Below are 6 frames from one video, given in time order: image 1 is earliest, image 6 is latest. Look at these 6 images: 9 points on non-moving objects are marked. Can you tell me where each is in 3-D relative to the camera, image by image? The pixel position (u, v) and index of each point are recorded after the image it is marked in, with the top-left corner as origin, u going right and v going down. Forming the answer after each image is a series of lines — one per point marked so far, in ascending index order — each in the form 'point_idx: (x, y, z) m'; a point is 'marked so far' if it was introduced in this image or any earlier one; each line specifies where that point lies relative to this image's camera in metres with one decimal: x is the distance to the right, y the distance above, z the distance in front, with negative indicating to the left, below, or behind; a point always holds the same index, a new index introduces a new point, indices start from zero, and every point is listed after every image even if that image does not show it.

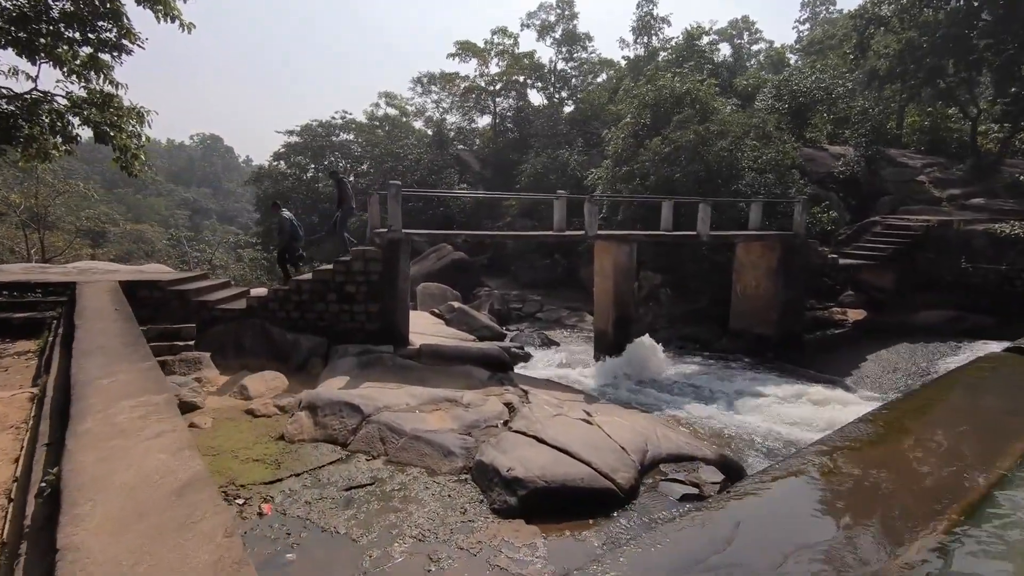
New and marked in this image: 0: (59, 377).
0: (-3.5, -0.7, +4.3) m
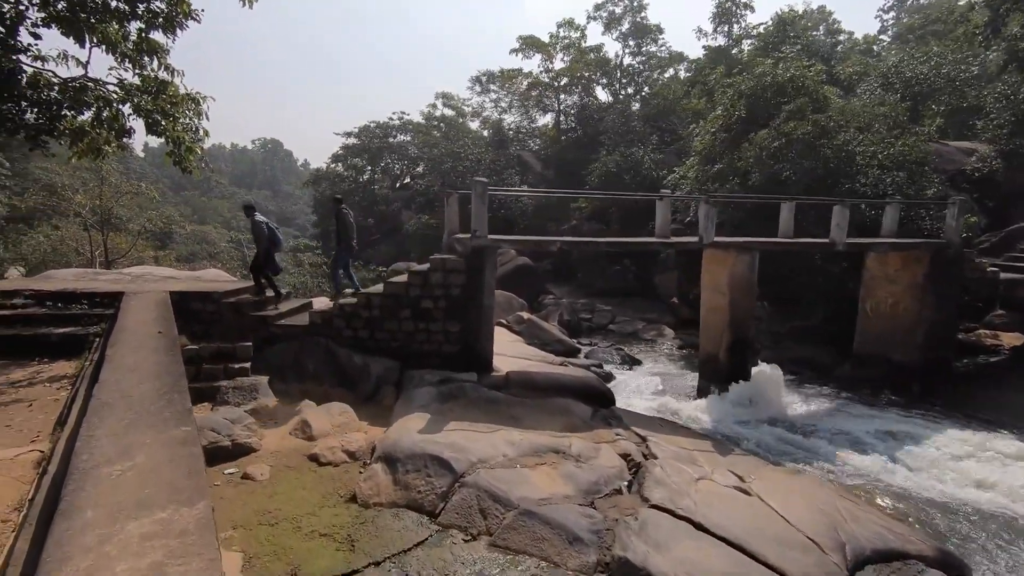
0: (-2.5, -0.9, +3.1) m
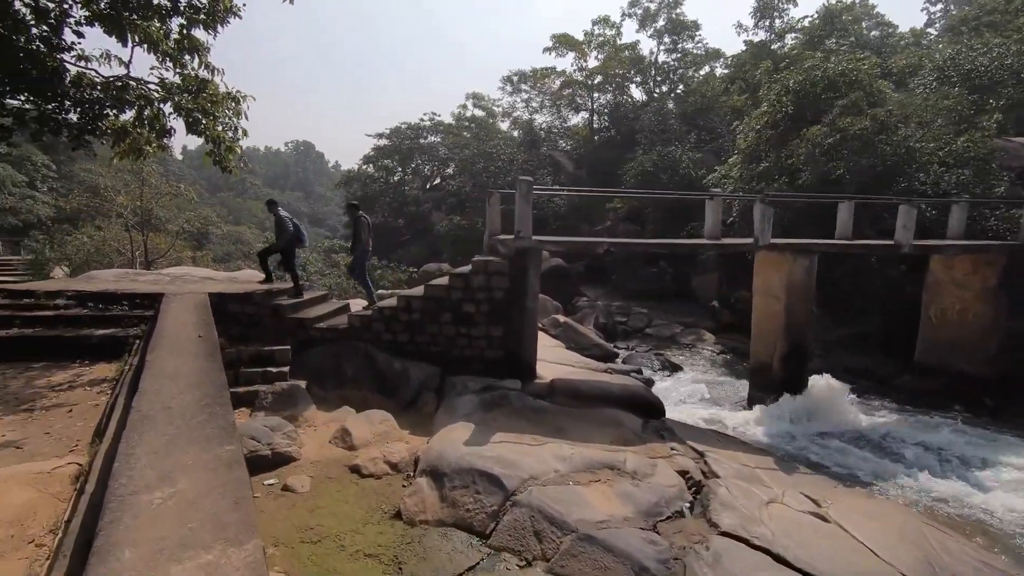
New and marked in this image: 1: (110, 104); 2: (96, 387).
0: (-2.1, -0.9, +2.9) m
1: (-4.8, +2.2, +6.7) m
2: (-4.0, -1.0, +5.3) m
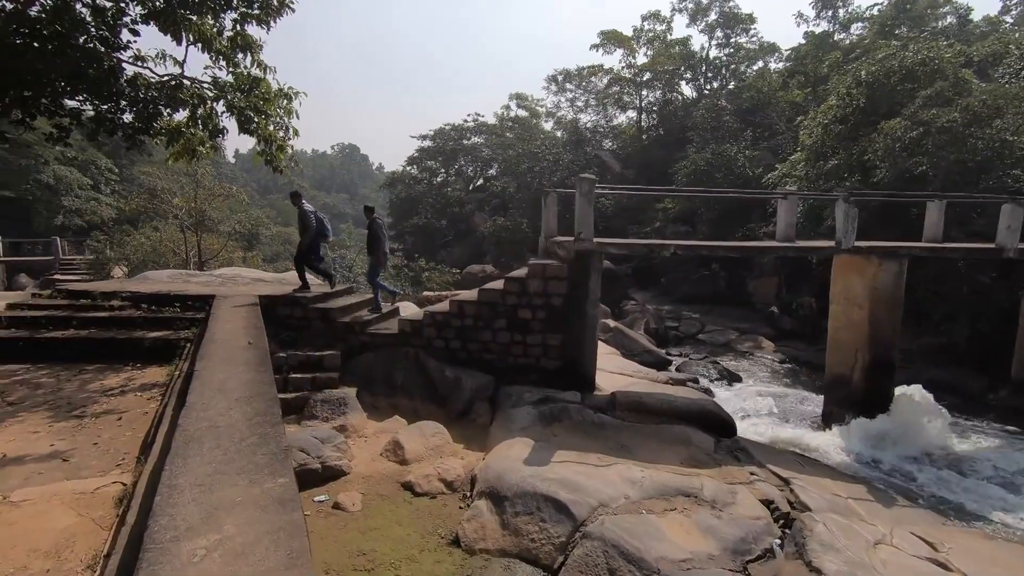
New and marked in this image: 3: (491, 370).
0: (-1.7, -0.9, +2.6) m
1: (-4.1, +2.2, +6.6) m
2: (-3.4, -1.0, +5.2) m
3: (-0.3, -1.0, +6.8) m
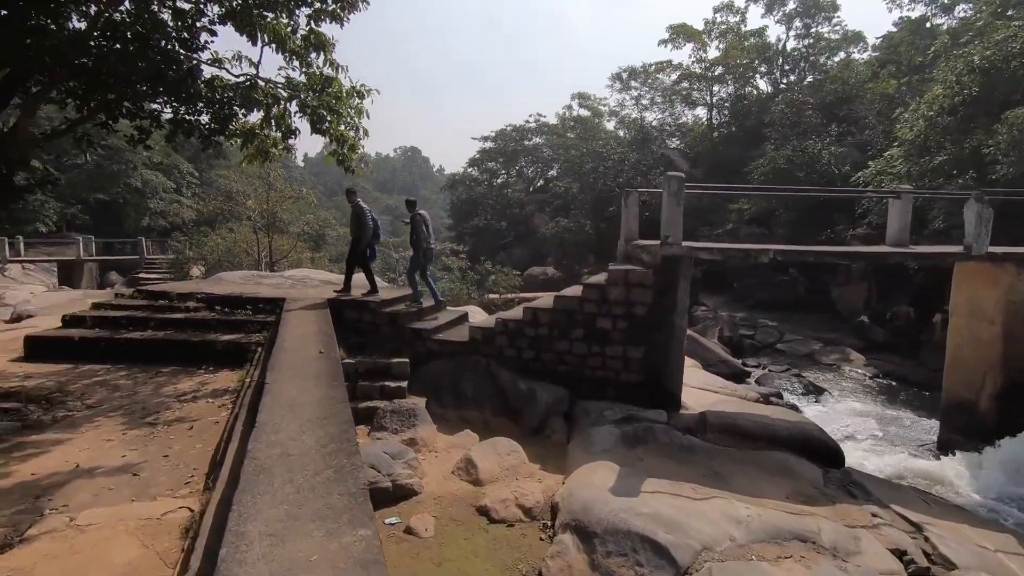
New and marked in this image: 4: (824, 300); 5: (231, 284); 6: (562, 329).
0: (-1.2, -1.0, +2.3) m
1: (-3.2, +2.2, +6.5) m
2: (-2.7, -1.0, +5.0) m
3: (+0.6, -1.1, +6.3) m
4: (+9.9, -0.4, +17.5) m
5: (-4.3, +0.1, +8.4) m
6: (+0.6, -0.5, +6.3) m
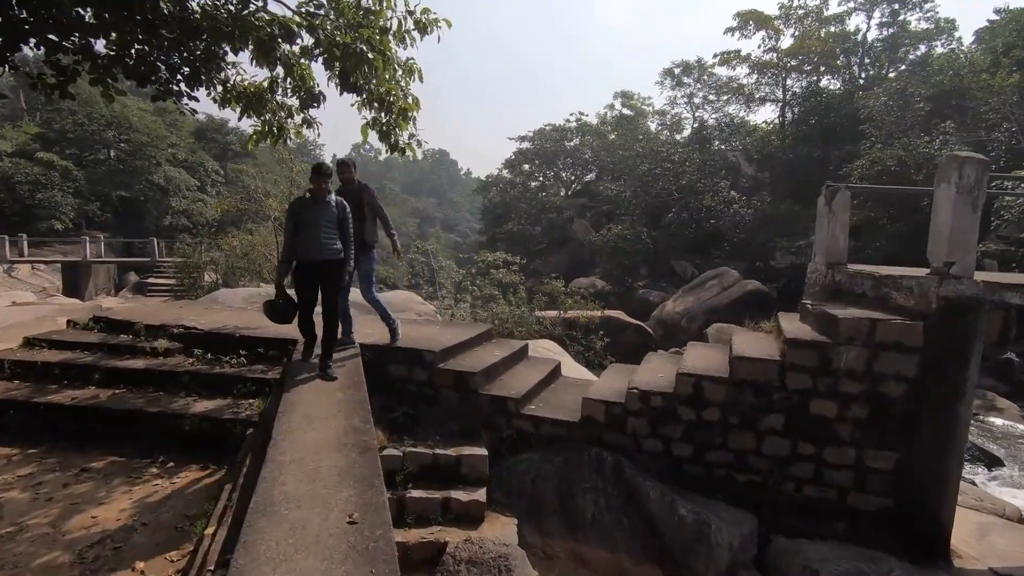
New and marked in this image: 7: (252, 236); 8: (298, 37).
0: (-0.4, -1.3, -0.1) m
1: (-2.1, +1.9, +4.2) m
2: (-1.7, -1.3, +2.7) m
3: (+1.6, -1.5, +3.8) m
4: (+11.4, -1.1, +14.6) m
5: (-3.2, -0.2, +6.1) m
6: (+1.6, -0.8, +3.8) m
7: (-7.5, +1.5, +16.0) m
8: (-1.7, +2.0, +4.4) m
